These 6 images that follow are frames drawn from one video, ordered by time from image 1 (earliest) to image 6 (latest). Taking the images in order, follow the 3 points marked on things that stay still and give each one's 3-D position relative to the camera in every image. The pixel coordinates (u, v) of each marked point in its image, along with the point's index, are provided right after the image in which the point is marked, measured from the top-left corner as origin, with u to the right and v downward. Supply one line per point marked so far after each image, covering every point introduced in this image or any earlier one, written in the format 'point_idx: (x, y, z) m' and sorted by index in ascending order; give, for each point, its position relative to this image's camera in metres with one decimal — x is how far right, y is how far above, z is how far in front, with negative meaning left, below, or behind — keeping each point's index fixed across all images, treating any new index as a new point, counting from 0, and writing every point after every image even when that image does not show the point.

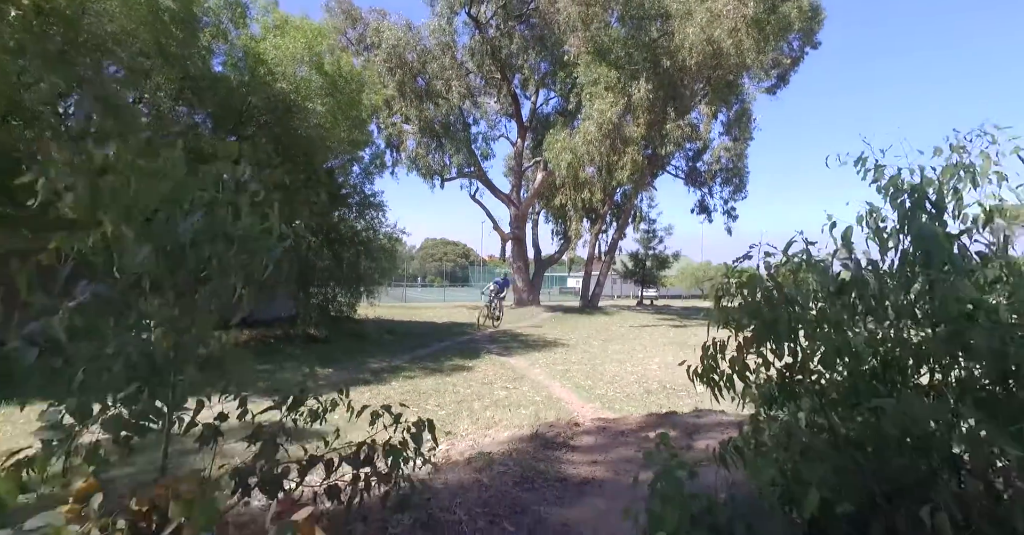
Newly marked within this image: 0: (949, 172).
0: (+2.0, +0.4, +2.6) m
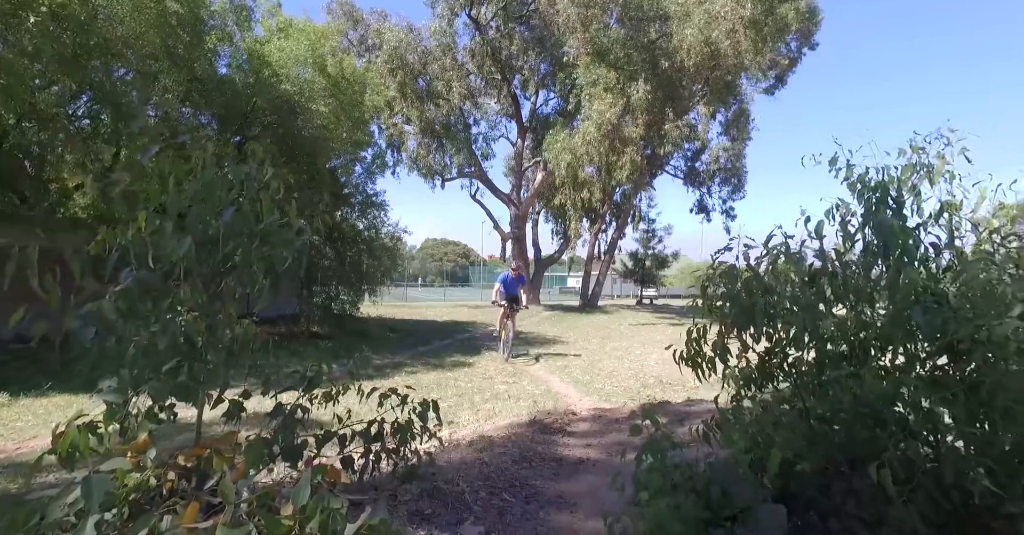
0: (+2.0, +0.5, +2.8) m
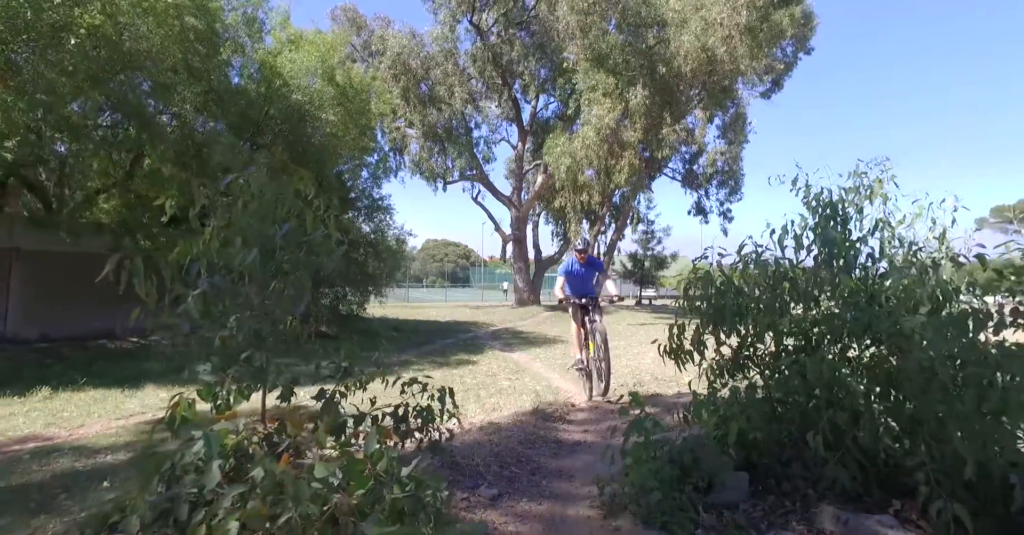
0: (+2.0, +0.5, +3.3) m
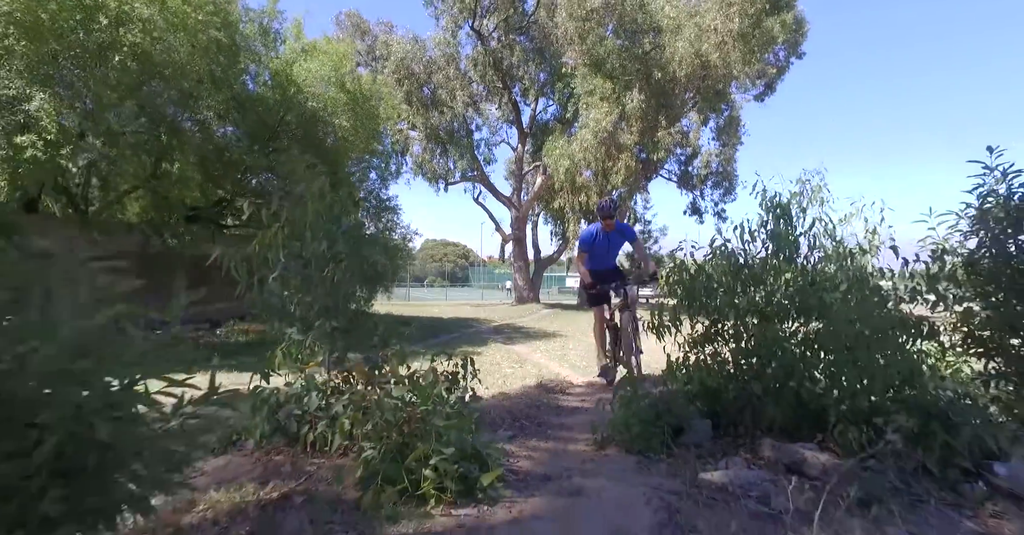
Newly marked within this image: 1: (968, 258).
0: (+2.1, +0.5, +4.1) m
1: (+3.1, +0.1, +3.8) m
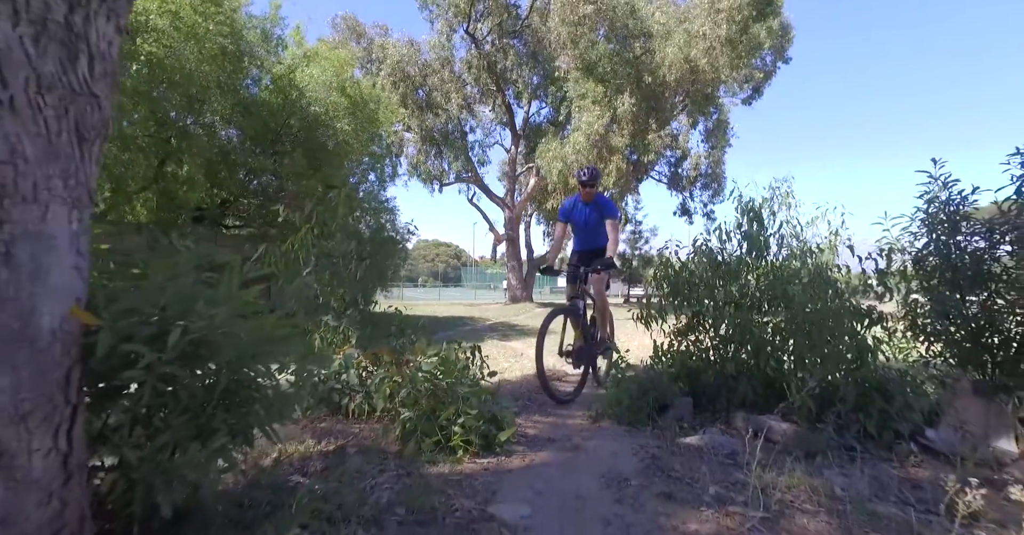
0: (+2.2, +0.6, +4.6) m
1: (+3.2, +0.1, +4.3) m
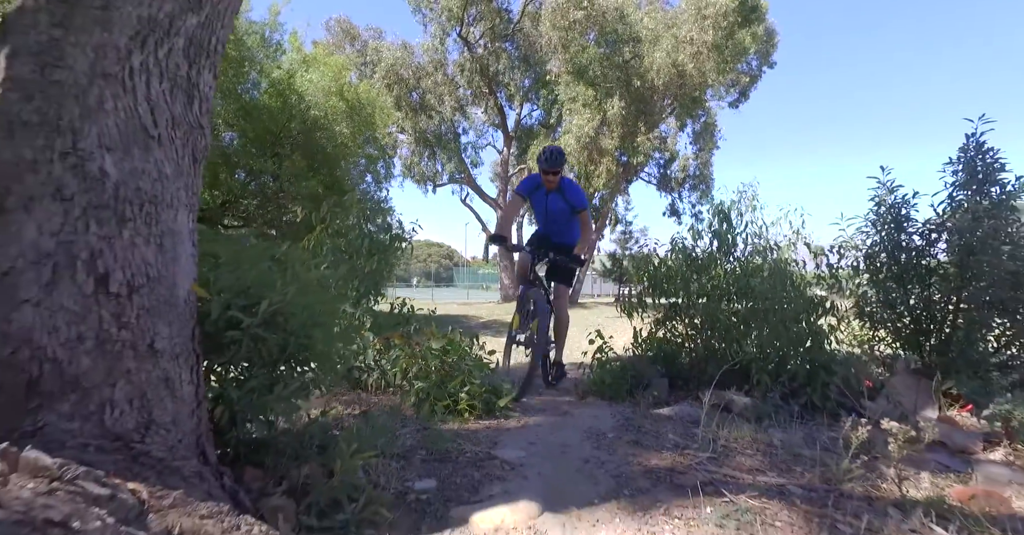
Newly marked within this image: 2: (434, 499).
0: (+2.1, +0.6, +5.2) m
1: (+3.1, +0.1, +4.9) m
2: (-0.3, -0.9, +2.1) m
